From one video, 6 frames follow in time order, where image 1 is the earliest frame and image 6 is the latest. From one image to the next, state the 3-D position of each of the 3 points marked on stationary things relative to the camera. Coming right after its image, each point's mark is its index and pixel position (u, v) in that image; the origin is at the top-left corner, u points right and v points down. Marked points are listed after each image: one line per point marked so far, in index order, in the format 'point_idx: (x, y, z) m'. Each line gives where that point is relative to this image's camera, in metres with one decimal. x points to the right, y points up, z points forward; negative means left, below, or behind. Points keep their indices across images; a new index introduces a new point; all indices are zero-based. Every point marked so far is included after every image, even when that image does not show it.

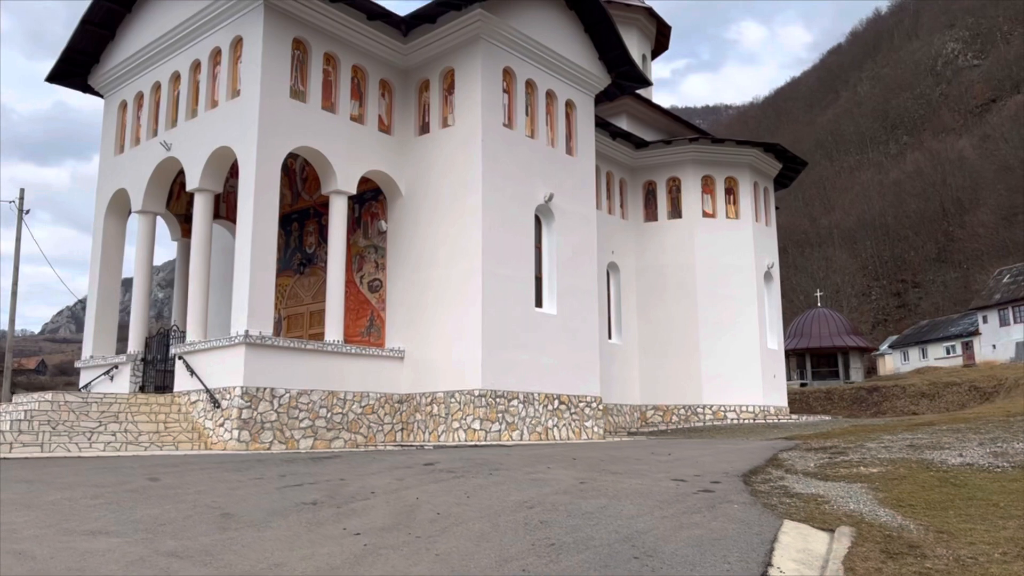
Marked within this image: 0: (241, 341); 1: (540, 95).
0: (-4.2, -0.8, +12.2) m
1: (+0.5, +3.8, +15.4) m
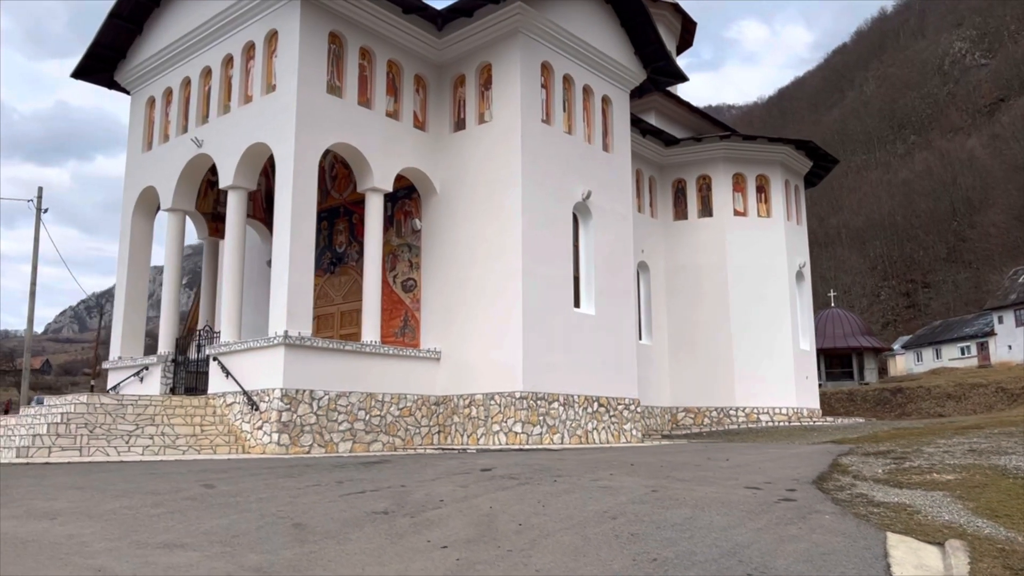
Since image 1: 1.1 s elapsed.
0: (-3.5, -0.8, +11.9) m
1: (+1.3, +3.8, +15.1) m
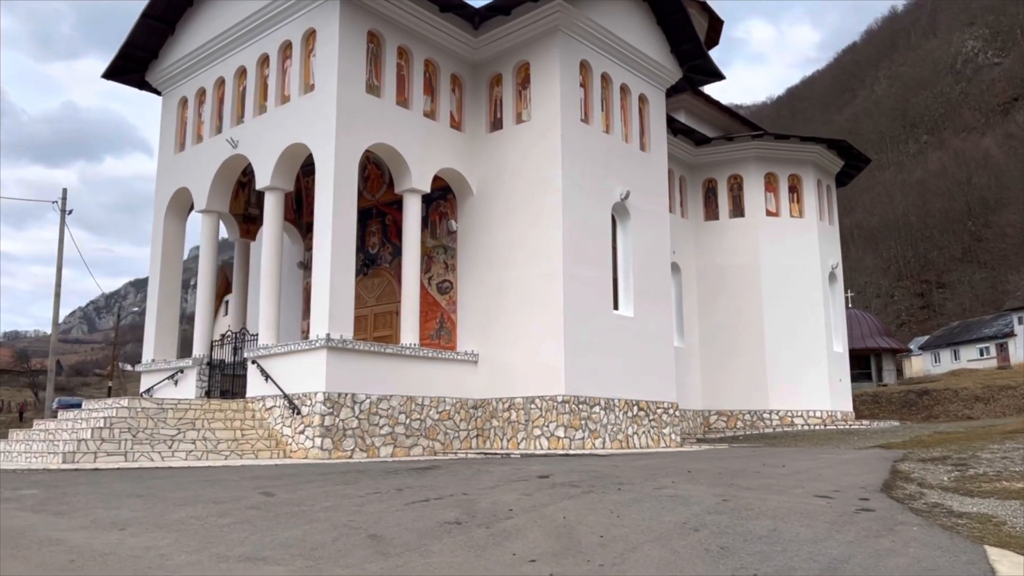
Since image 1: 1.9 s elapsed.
0: (-2.8, -0.9, +11.7) m
1: (+2.0, +3.8, +14.9) m
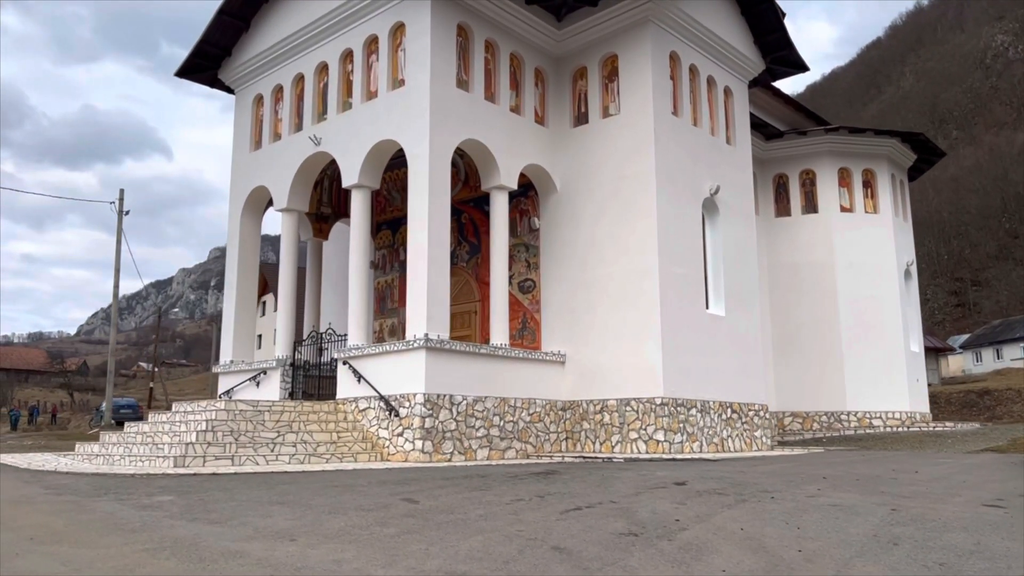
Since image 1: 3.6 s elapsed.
0: (-1.3, -0.8, +11.4) m
1: (+3.5, +3.8, +14.5) m
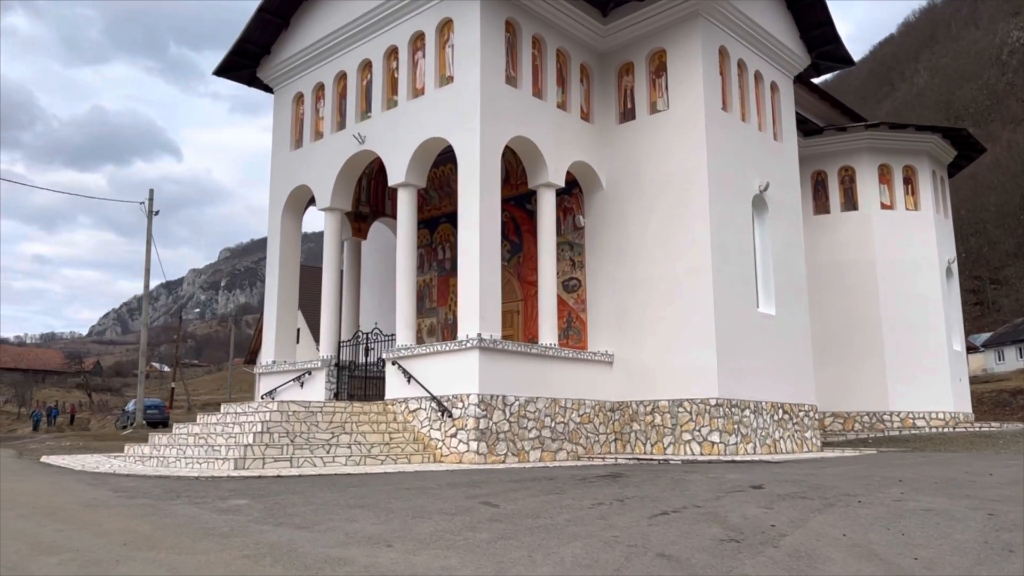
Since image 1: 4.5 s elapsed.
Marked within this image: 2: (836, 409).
0: (-0.5, -0.8, +11.2) m
1: (+4.3, +3.8, +14.3) m
2: (+7.8, -2.9, +18.8) m
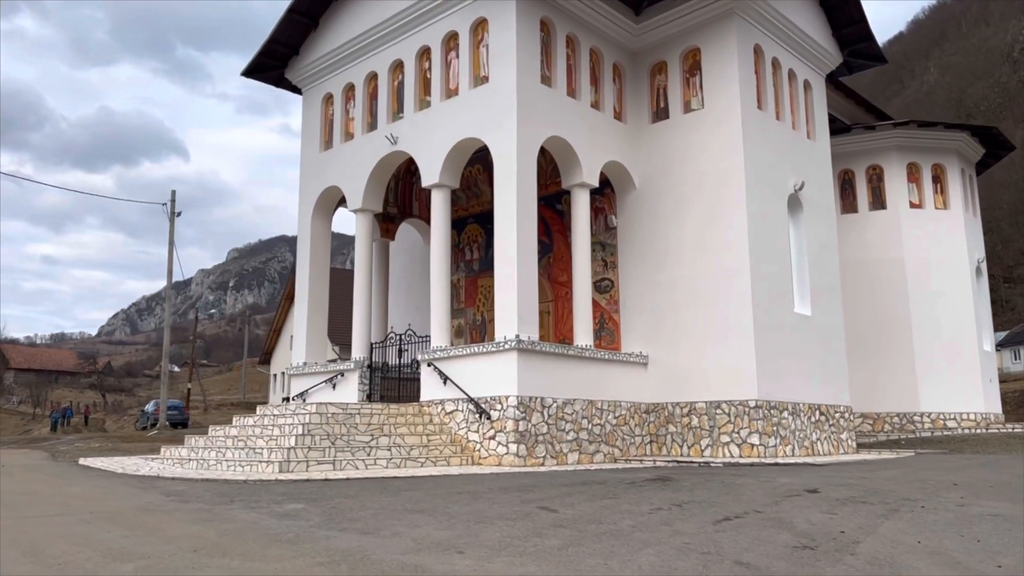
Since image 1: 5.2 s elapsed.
0: (0.0, -0.9, +11.1) m
1: (+4.9, +3.8, +14.1) m
2: (+8.4, -2.9, +18.7) m
